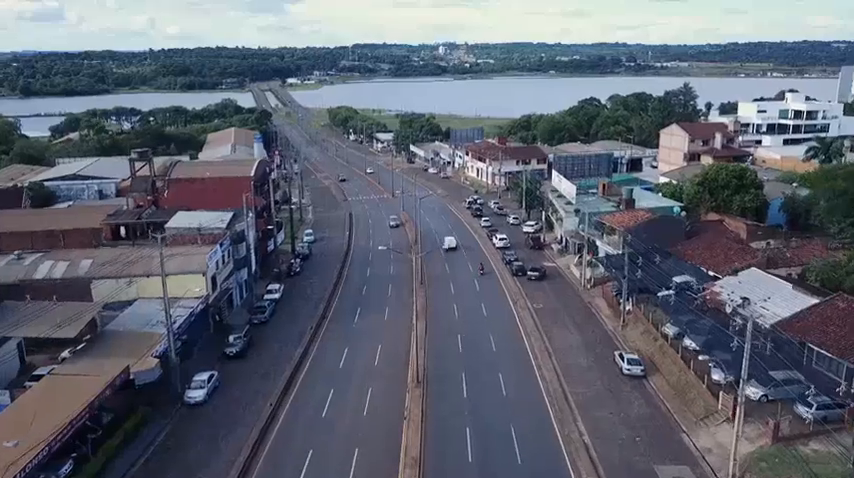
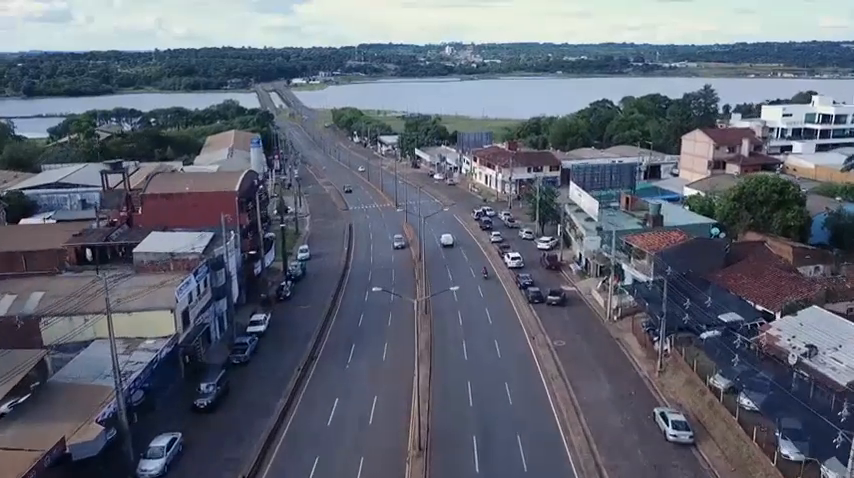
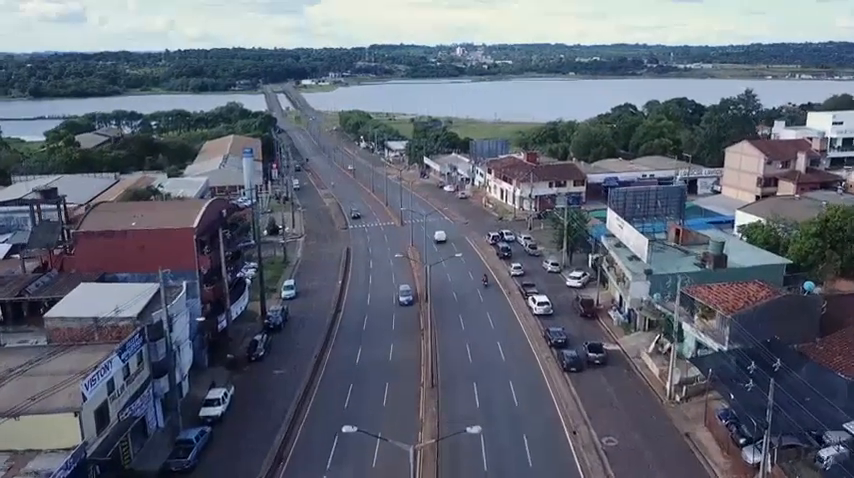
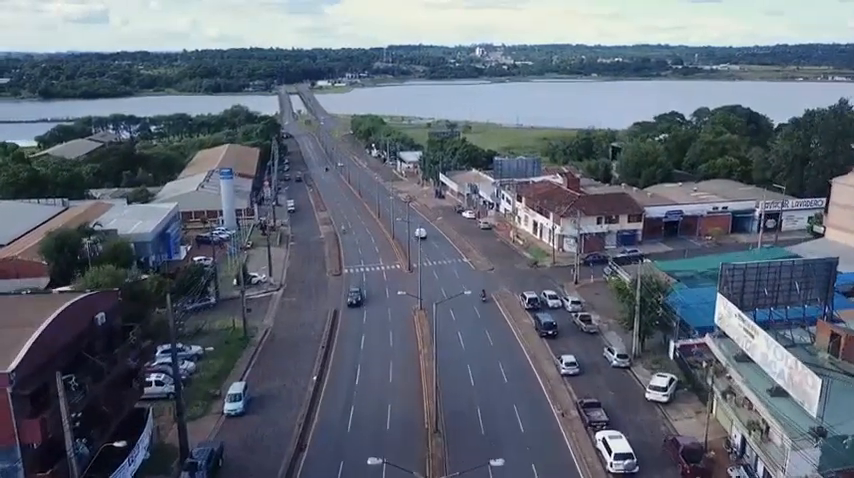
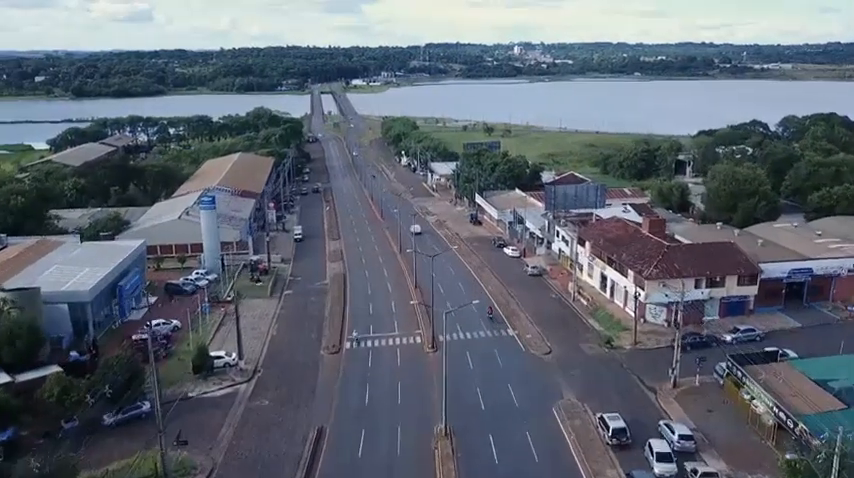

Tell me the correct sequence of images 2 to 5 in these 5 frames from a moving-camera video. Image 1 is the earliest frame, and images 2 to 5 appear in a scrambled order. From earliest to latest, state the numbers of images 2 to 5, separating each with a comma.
2, 3, 4, 5
